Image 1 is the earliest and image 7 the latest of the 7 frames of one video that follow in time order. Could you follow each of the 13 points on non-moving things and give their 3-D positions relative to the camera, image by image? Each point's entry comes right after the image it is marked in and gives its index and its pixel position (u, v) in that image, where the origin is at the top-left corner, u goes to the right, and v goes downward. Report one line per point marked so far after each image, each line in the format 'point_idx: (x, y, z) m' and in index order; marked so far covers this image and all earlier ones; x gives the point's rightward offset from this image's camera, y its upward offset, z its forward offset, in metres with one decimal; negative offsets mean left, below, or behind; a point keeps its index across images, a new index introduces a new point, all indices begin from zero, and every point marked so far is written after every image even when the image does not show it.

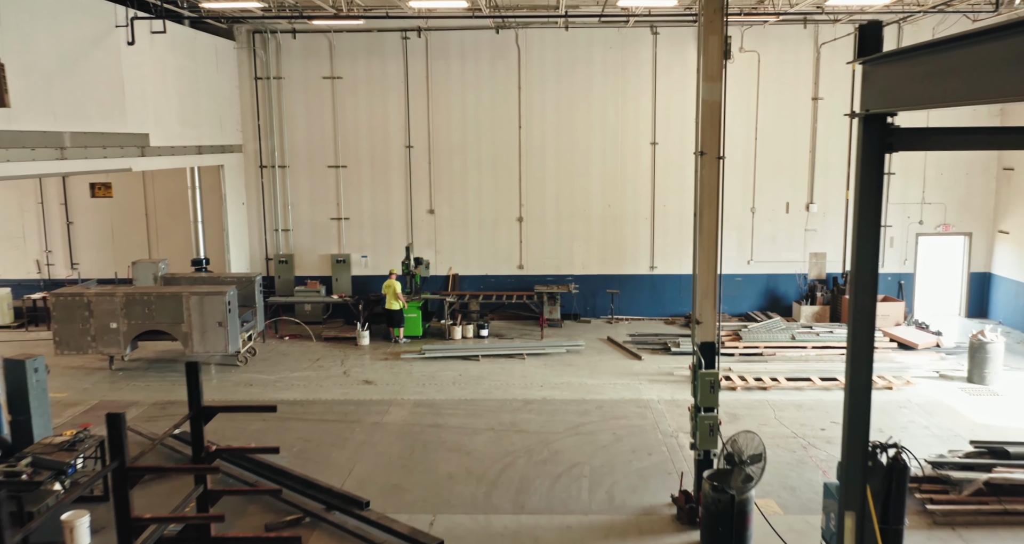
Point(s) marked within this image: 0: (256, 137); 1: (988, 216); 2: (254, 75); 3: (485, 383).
0: (-4.9, +2.6, +11.8) m
1: (+8.9, +1.0, +11.7) m
2: (-4.8, +3.7, +11.7) m
3: (-0.4, -1.6, +9.0) m
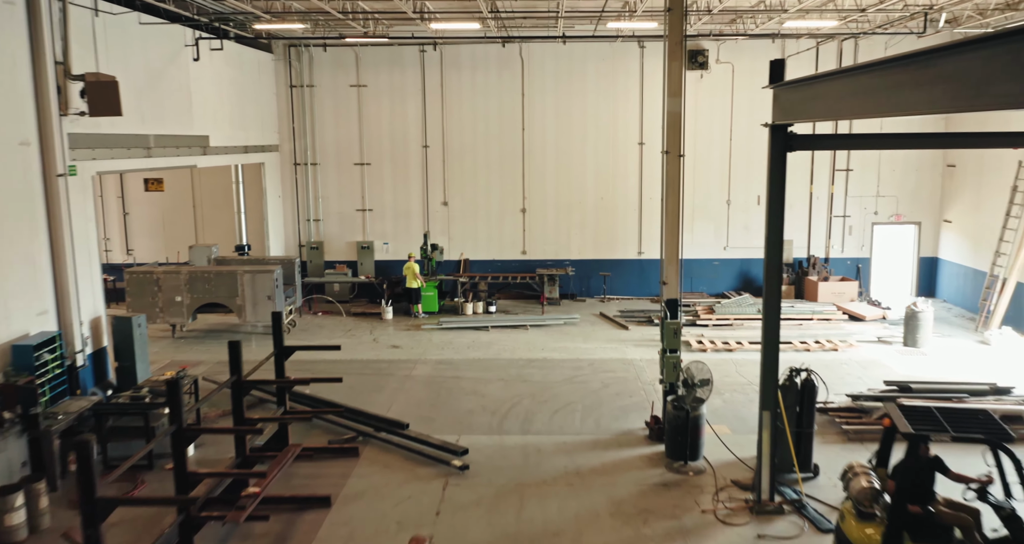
0: (-4.8, +2.9, +13.4) m
1: (+9.0, +1.4, +13.3) m
2: (-4.7, +4.0, +13.3) m
3: (-0.3, -1.3, +10.6) m
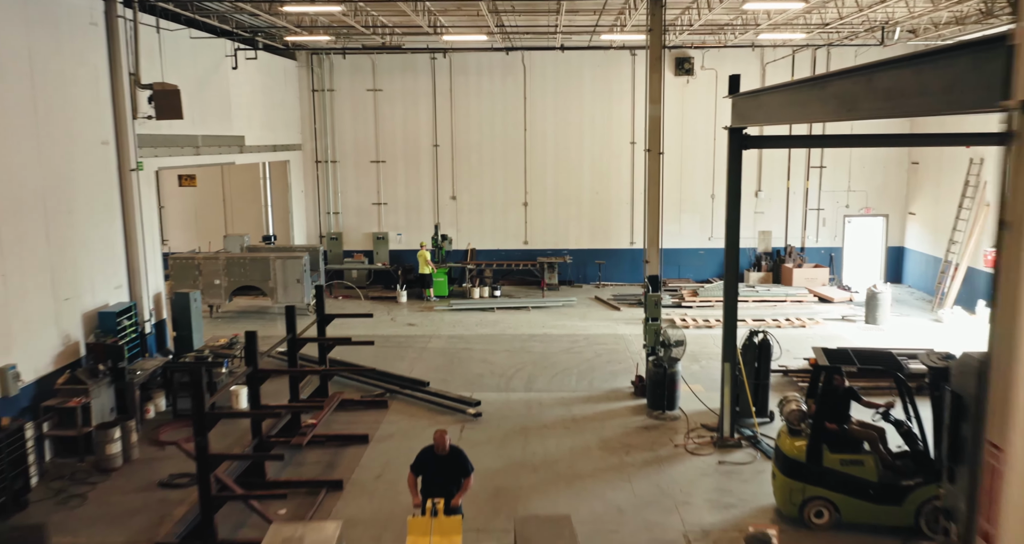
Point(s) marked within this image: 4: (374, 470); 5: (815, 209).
0: (-4.7, +3.2, +14.7) m
1: (+9.1, +1.6, +14.5) m
2: (-4.7, +4.3, +14.5) m
3: (-0.2, -1.0, +11.9) m
4: (-1.5, -2.1, +6.6) m
5: (+7.1, +1.5, +14.5) m
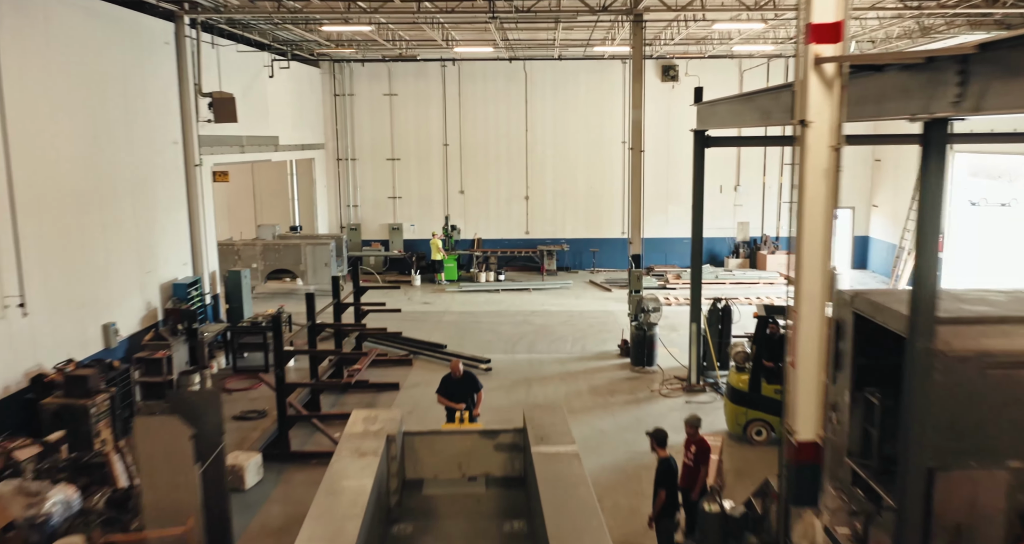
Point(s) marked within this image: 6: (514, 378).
0: (-4.6, +3.5, +16.2) m
1: (+9.2, +2.0, +16.1) m
2: (-4.6, +4.6, +16.1) m
3: (-0.2, -0.7, +13.5) m
4: (-1.4, -1.8, +8.2) m
5: (+7.1, +1.8, +16.0) m
6: (0.0, -1.6, +9.2) m
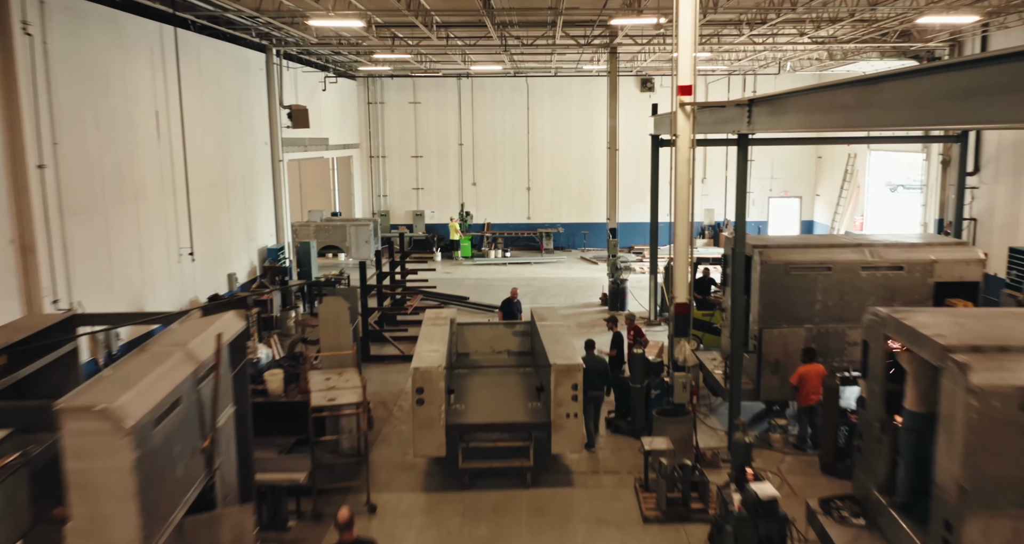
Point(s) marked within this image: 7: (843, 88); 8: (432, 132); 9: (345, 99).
0: (-4.5, +4.2, +19.4) m
1: (+9.3, +2.6, +19.4) m
2: (-4.5, +5.3, +19.3) m
3: (0.0, 0.0, +16.7) m
4: (-1.2, -1.1, +11.4) m
5: (+7.3, +2.5, +19.3) m
6: (+0.2, -0.9, +12.5) m
7: (+2.5, +1.4, +4.6) m
8: (-2.5, +4.4, +19.4) m
9: (-4.8, +5.0, +18.0) m
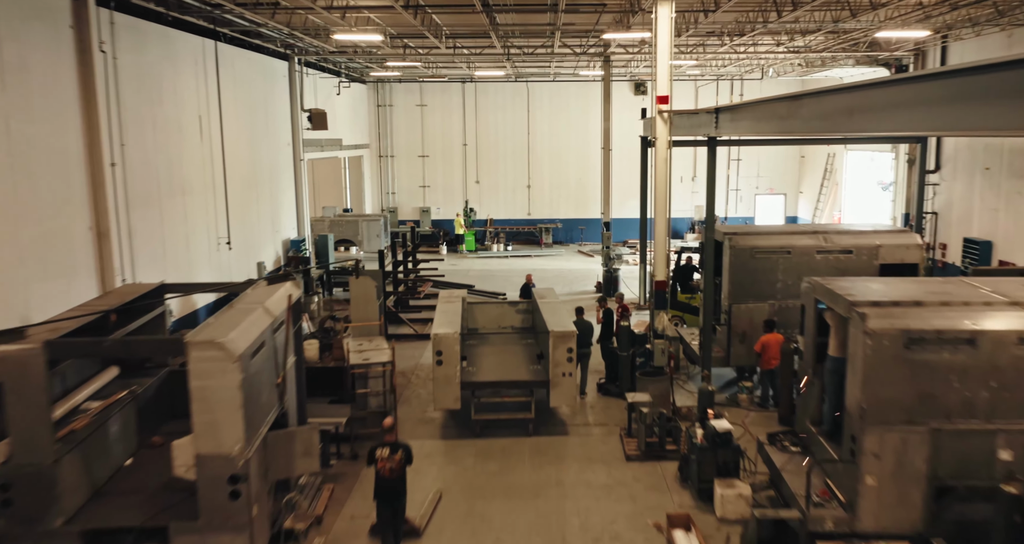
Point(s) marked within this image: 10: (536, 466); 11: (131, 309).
0: (-4.5, +4.4, +20.6) m
1: (+9.3, +2.9, +20.6) m
2: (-4.4, +5.5, +20.4) m
3: (0.0, +0.2, +17.9) m
4: (-1.2, -0.9, +12.6) m
5: (+7.3, +2.7, +20.5) m
6: (+0.2, -0.7, +13.7) m
7: (+2.5, +1.6, +5.8) m
8: (-2.5, +4.6, +20.6) m
9: (-4.8, +5.2, +19.2) m
10: (+0.3, -2.2, +7.0) m
11: (-3.6, -0.3, +5.8) m
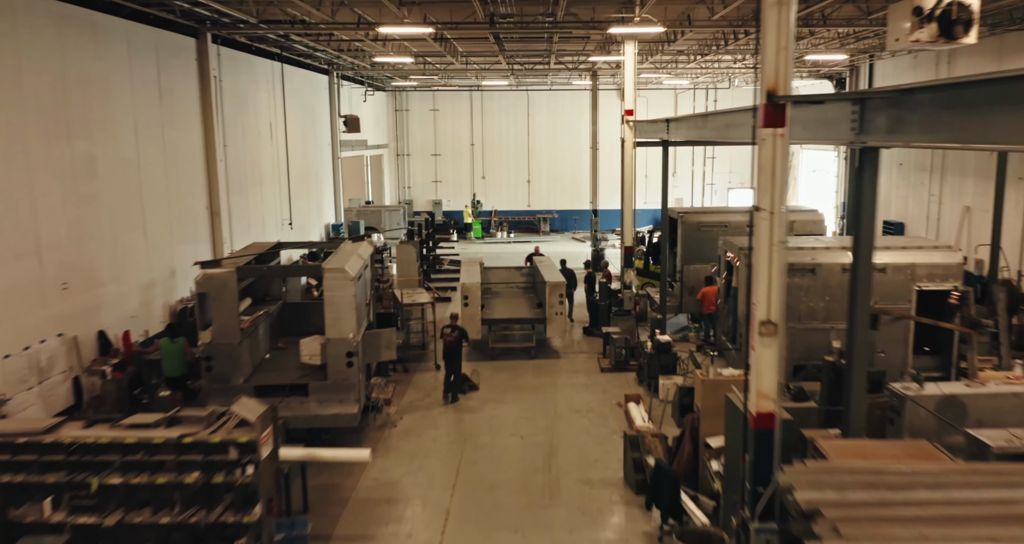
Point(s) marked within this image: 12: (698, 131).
0: (-4.4, +5.0, +23.4) m
1: (+9.4, +3.5, +23.4) m
2: (-4.4, +6.1, +23.2) m
3: (+0.1, +0.8, +20.7) m
4: (-1.1, -0.4, +15.4) m
5: (+7.4, +3.3, +23.3) m
6: (+0.3, -0.1, +16.5) m
7: (+2.6, +2.2, +8.6) m
8: (-2.4, +5.2, +23.4) m
9: (-4.7, +5.8, +22.0) m
10: (+0.4, -1.6, +9.9) m
11: (-3.4, +0.2, +8.6) m
12: (+2.6, +1.9, +8.6) m
